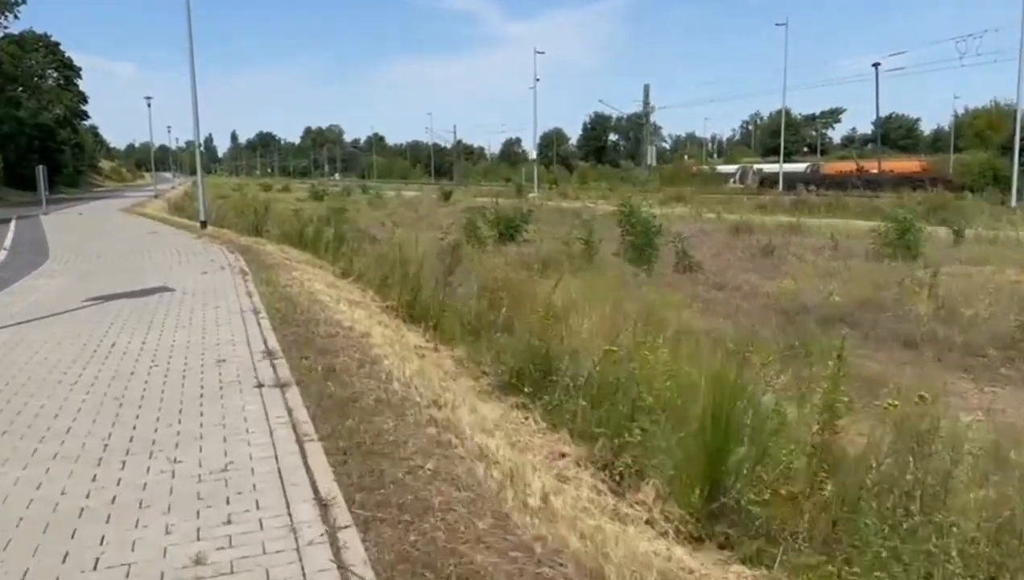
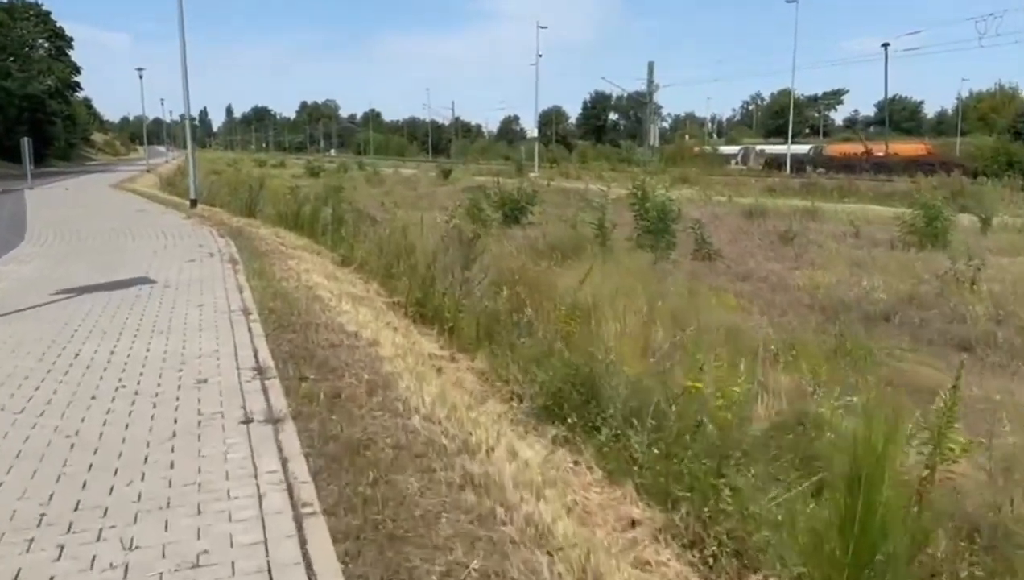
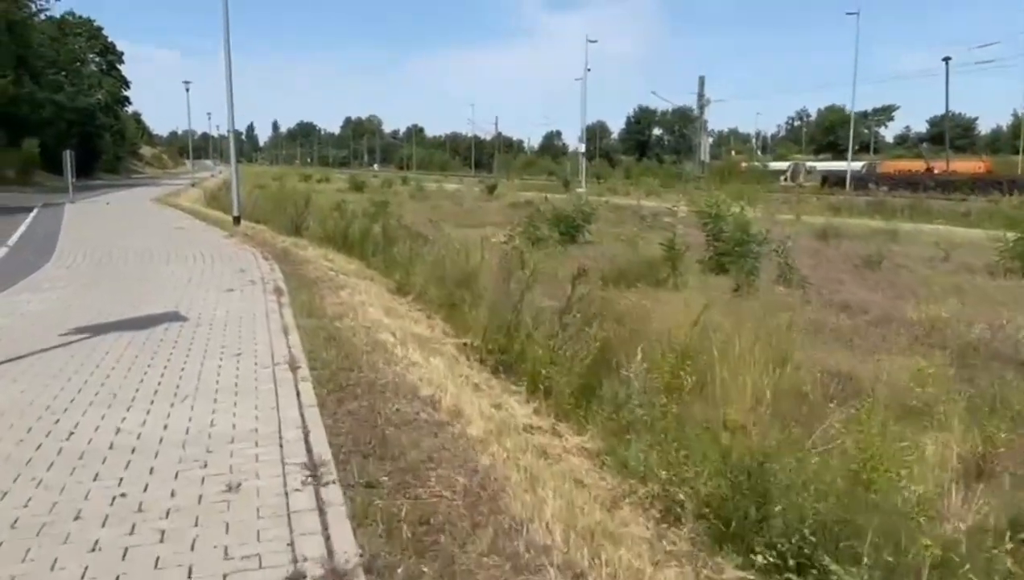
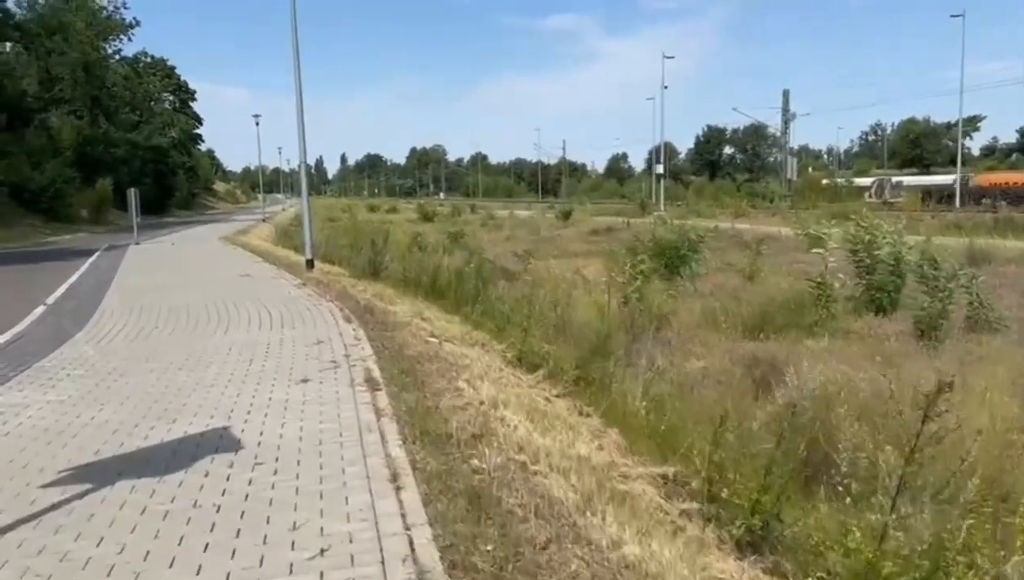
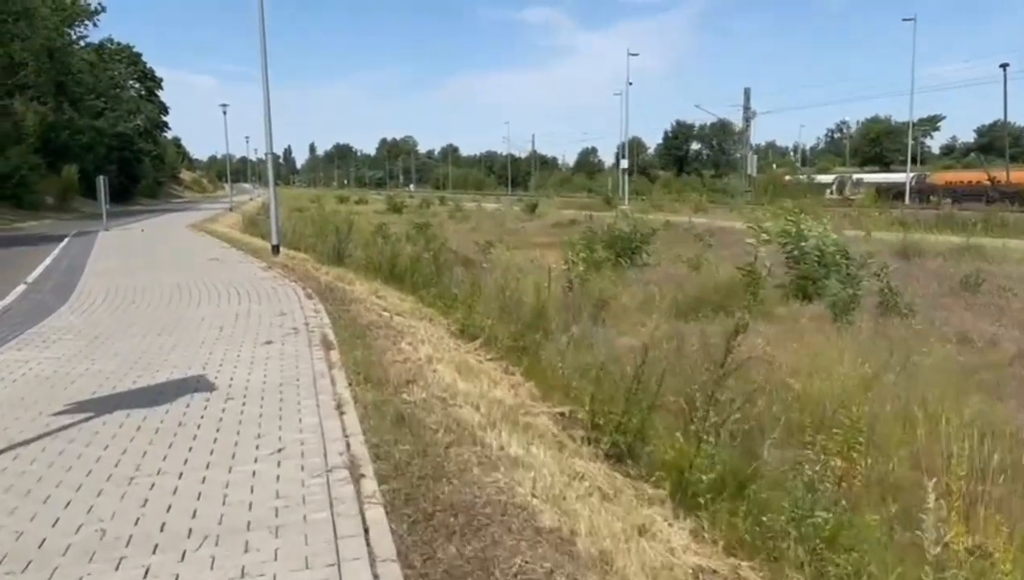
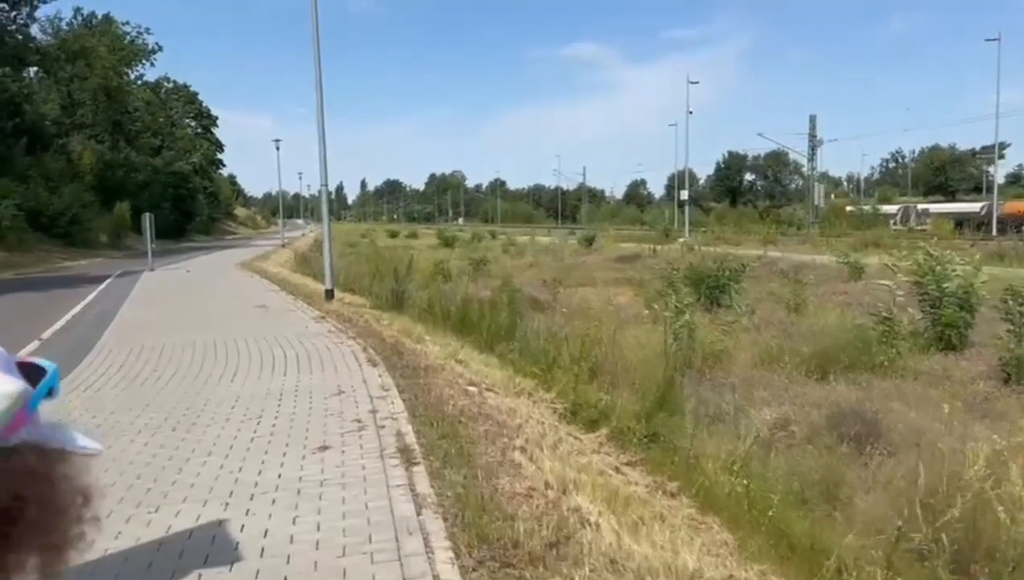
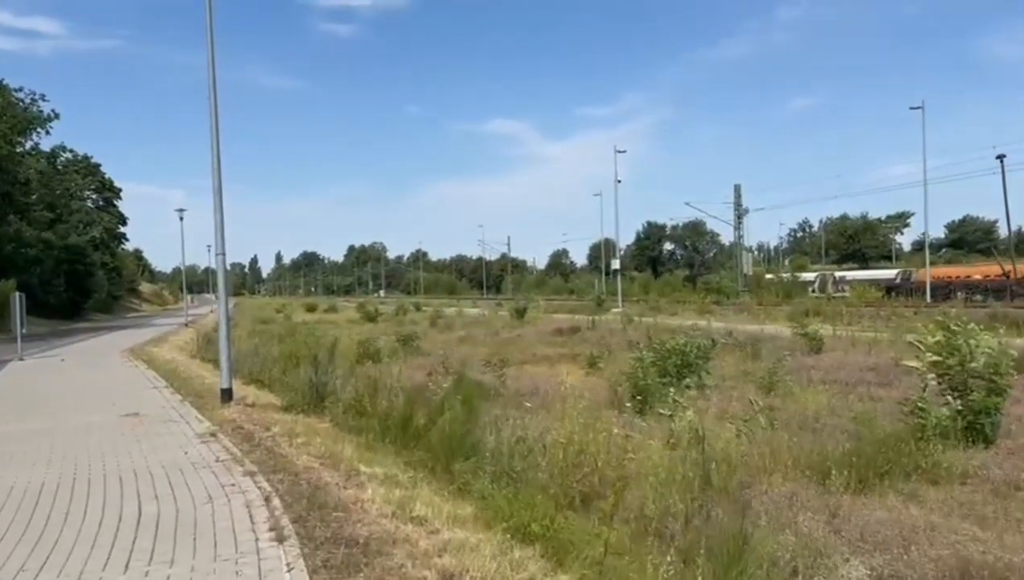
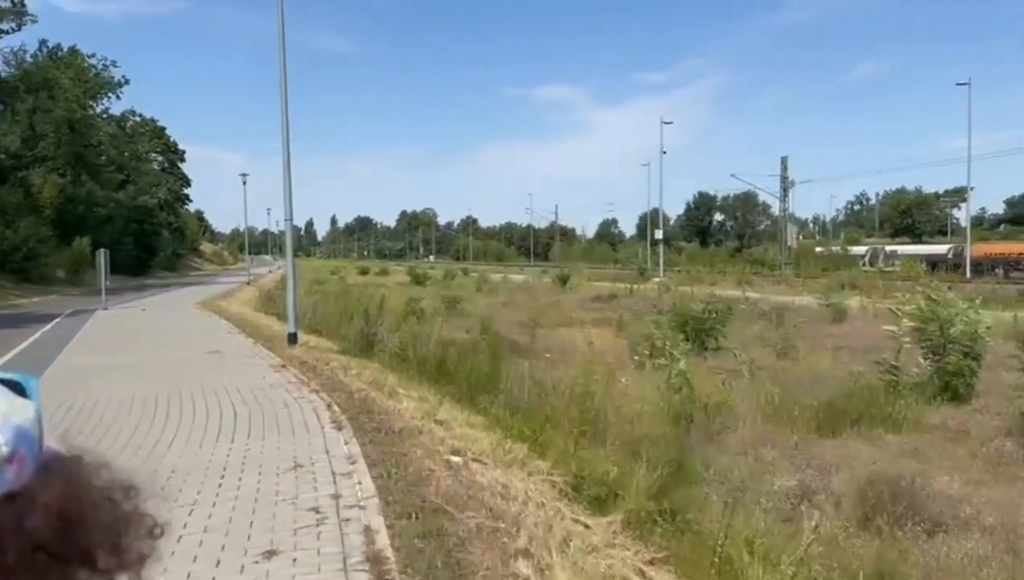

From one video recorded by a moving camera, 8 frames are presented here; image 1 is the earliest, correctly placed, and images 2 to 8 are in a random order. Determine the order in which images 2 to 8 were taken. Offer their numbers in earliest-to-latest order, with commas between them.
2, 3, 5, 4, 6, 8, 7
